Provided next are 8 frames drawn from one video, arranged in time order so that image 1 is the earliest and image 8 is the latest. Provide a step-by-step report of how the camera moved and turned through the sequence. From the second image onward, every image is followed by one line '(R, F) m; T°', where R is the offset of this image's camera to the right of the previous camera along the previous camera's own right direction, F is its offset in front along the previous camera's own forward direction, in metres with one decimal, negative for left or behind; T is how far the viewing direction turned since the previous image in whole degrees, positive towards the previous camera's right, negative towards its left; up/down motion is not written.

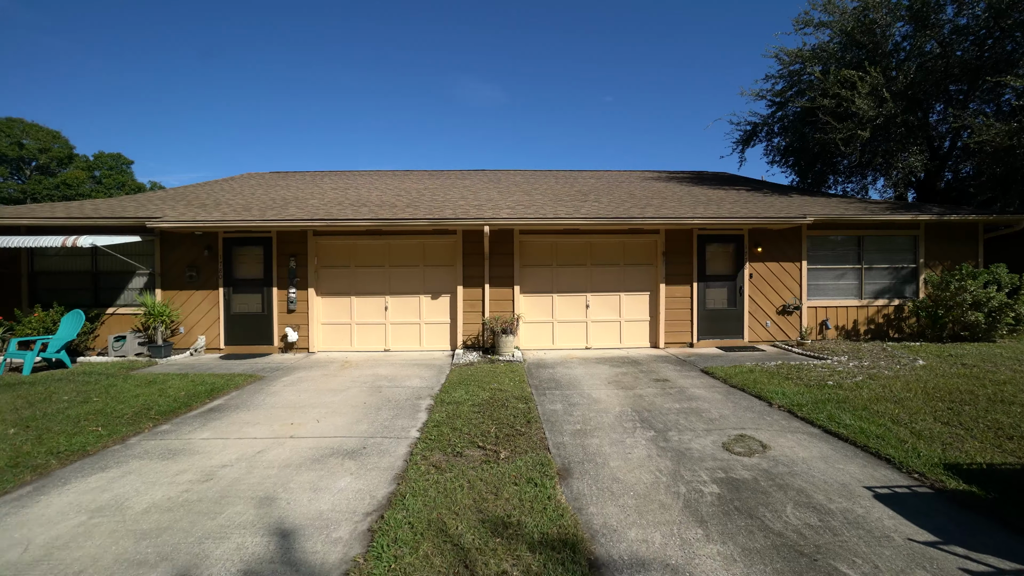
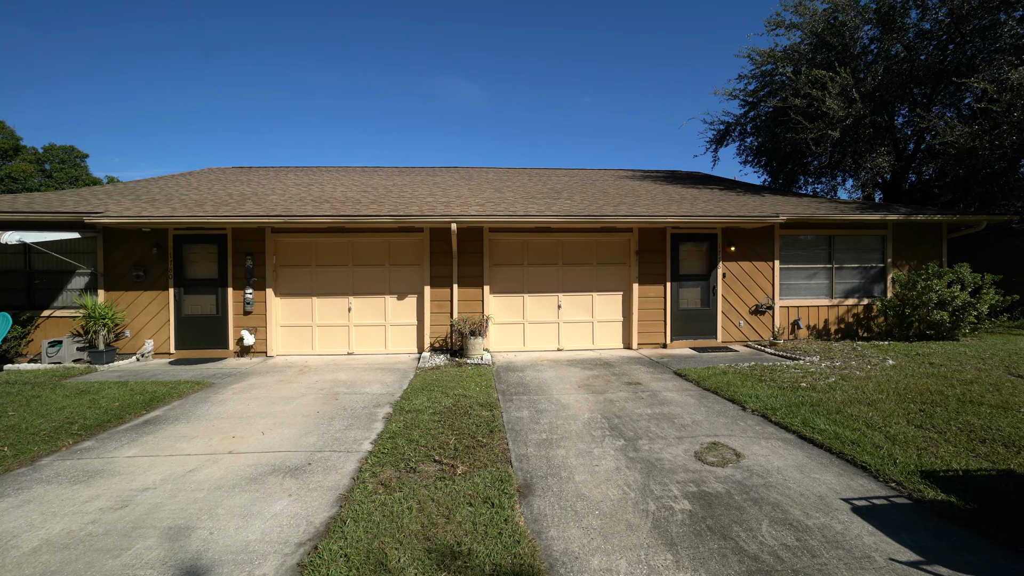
(+0.1, +0.2) m; +3°
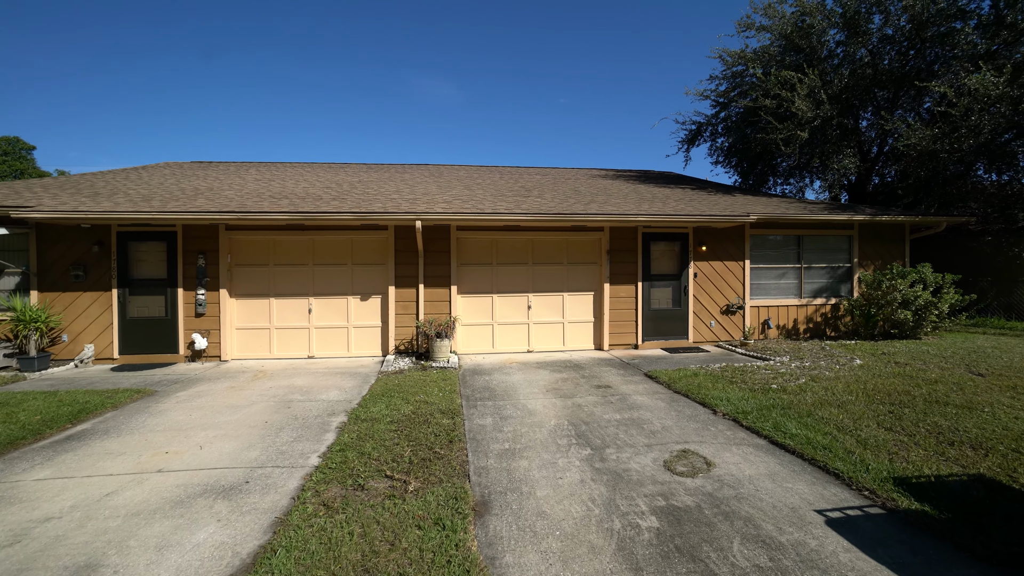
(+0.1, +0.2) m; +3°
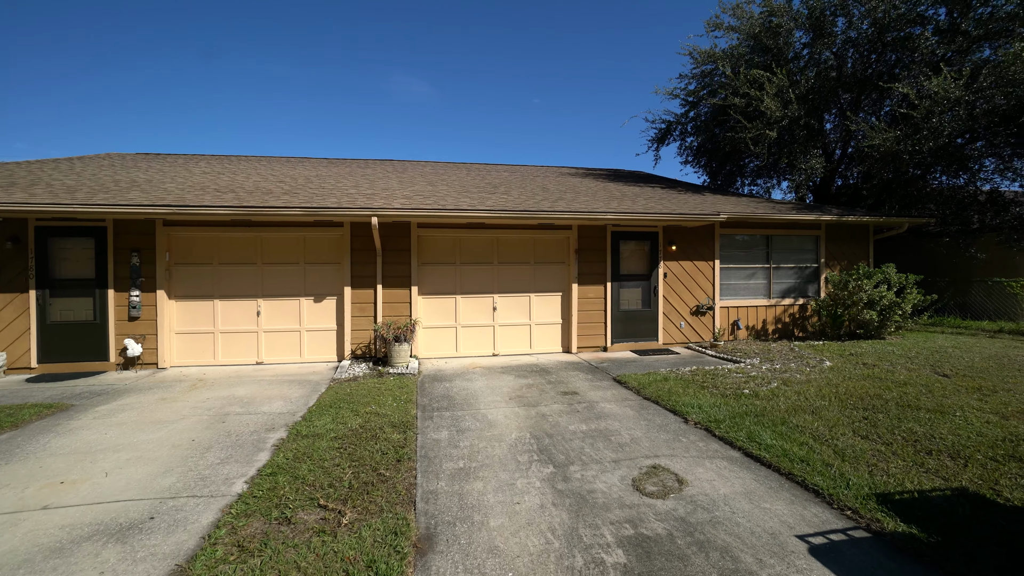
(+0.1, +0.3) m; +3°
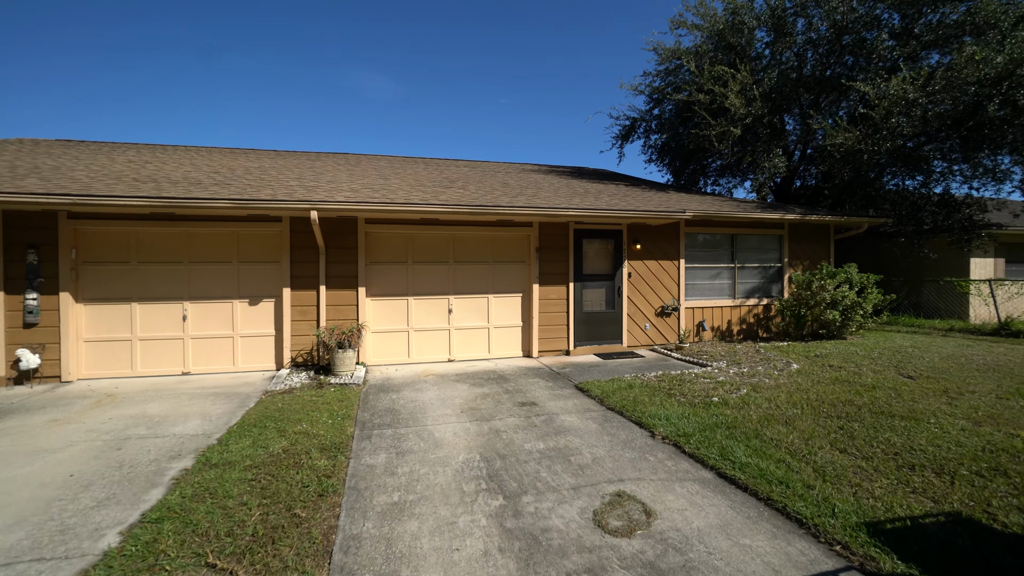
(+0.1, +0.4) m; +4°
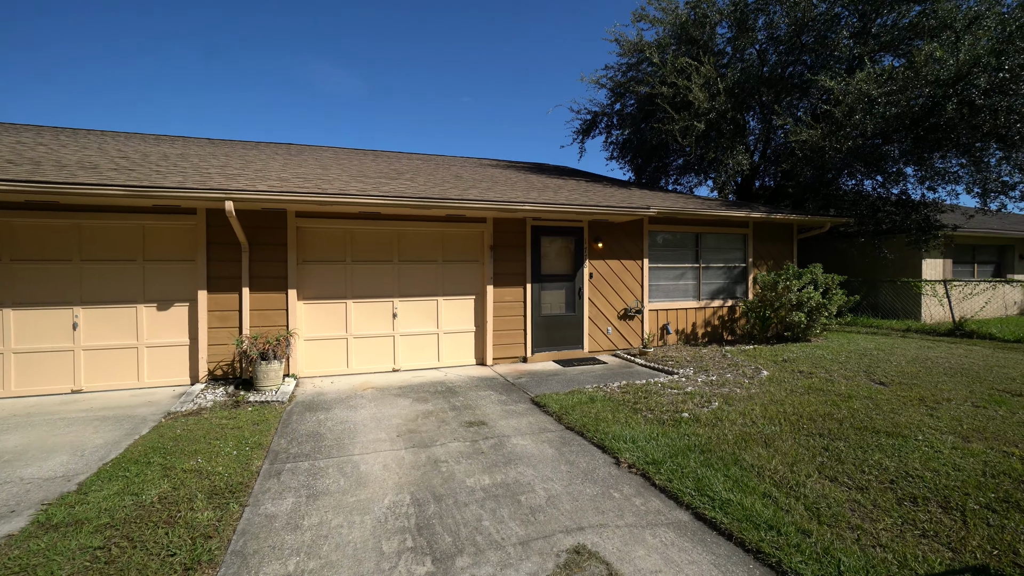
(+0.1, +0.6) m; +4°
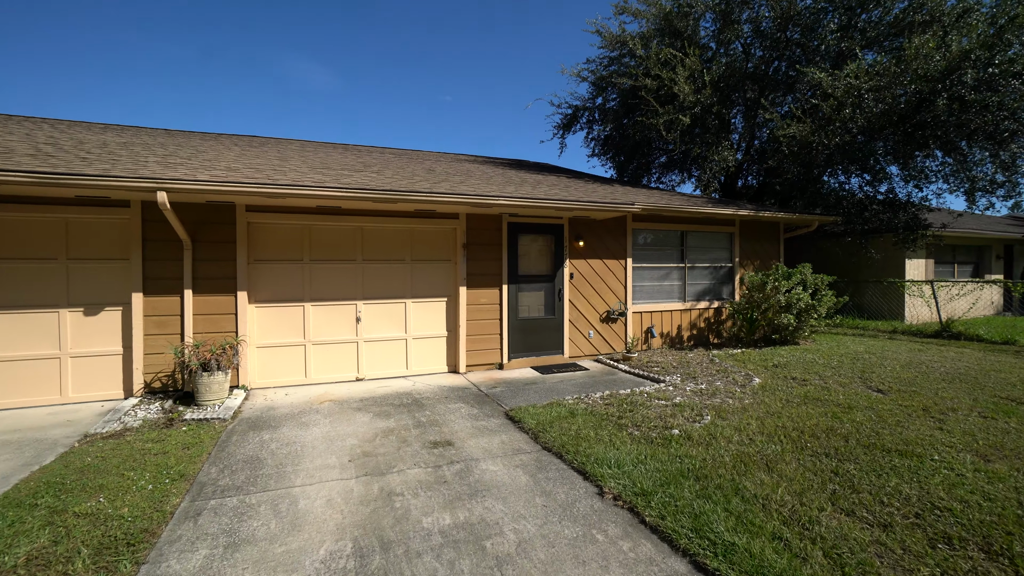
(+0.1, +0.5) m; +2°
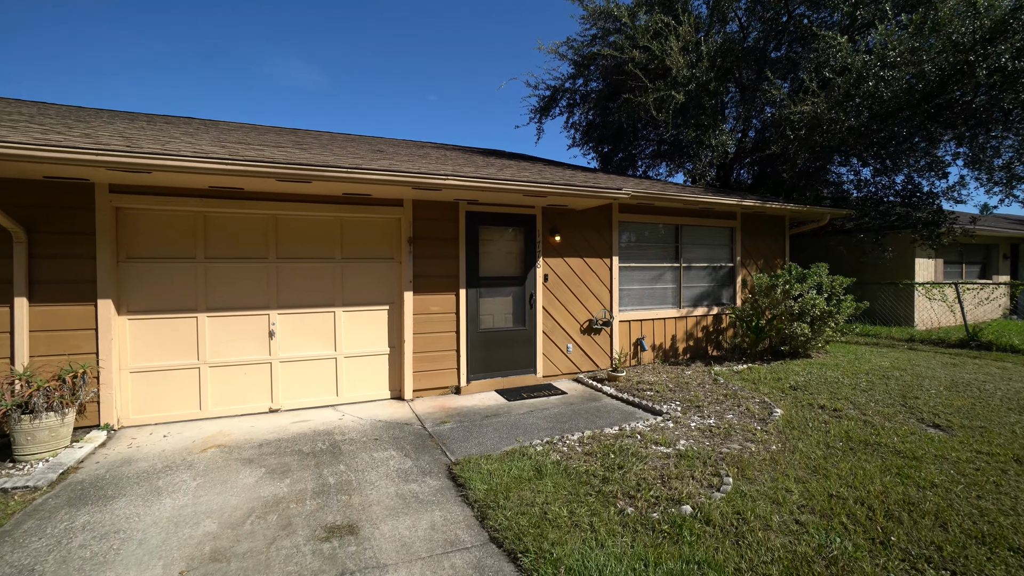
(+0.3, +1.2) m; +2°
